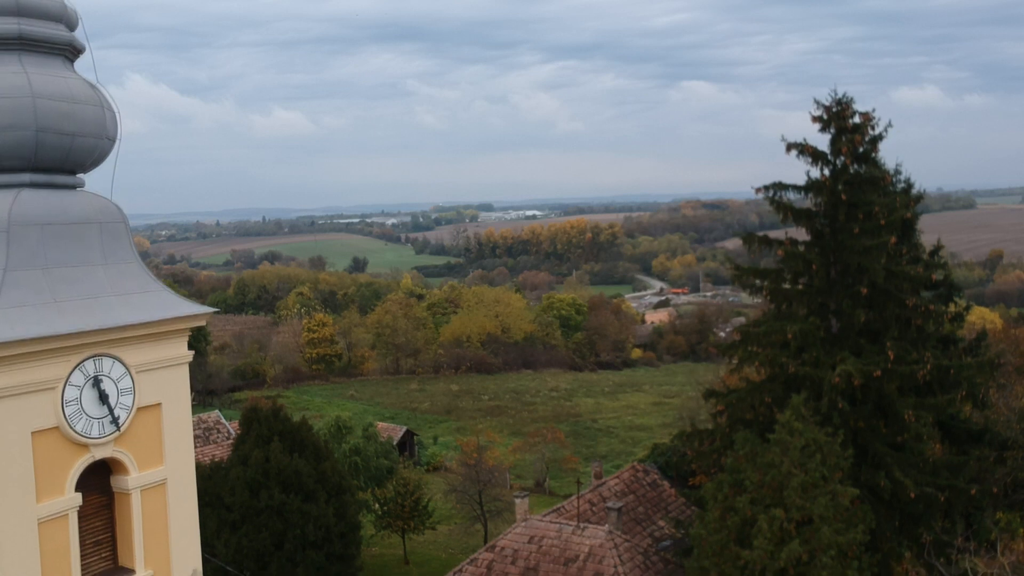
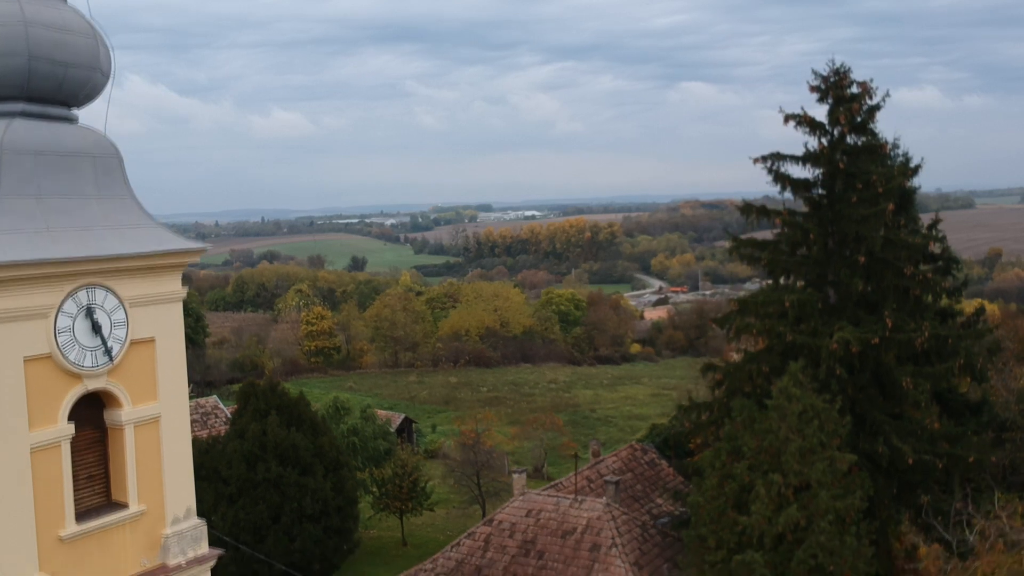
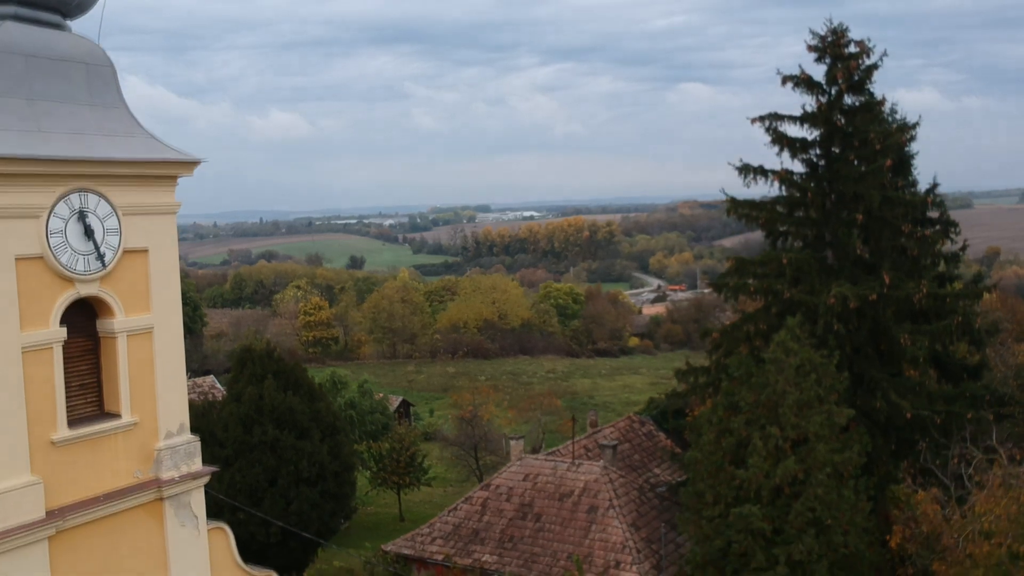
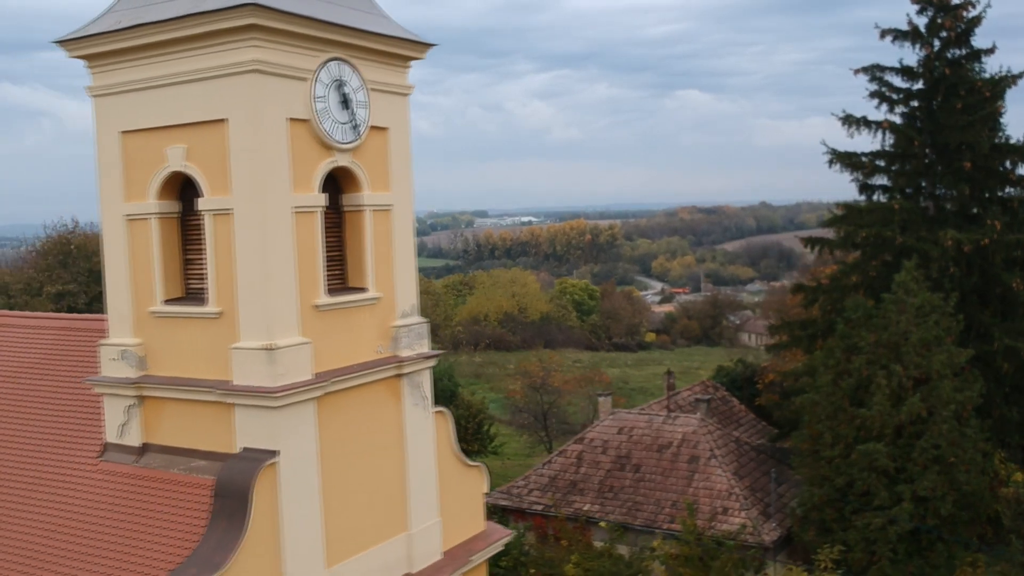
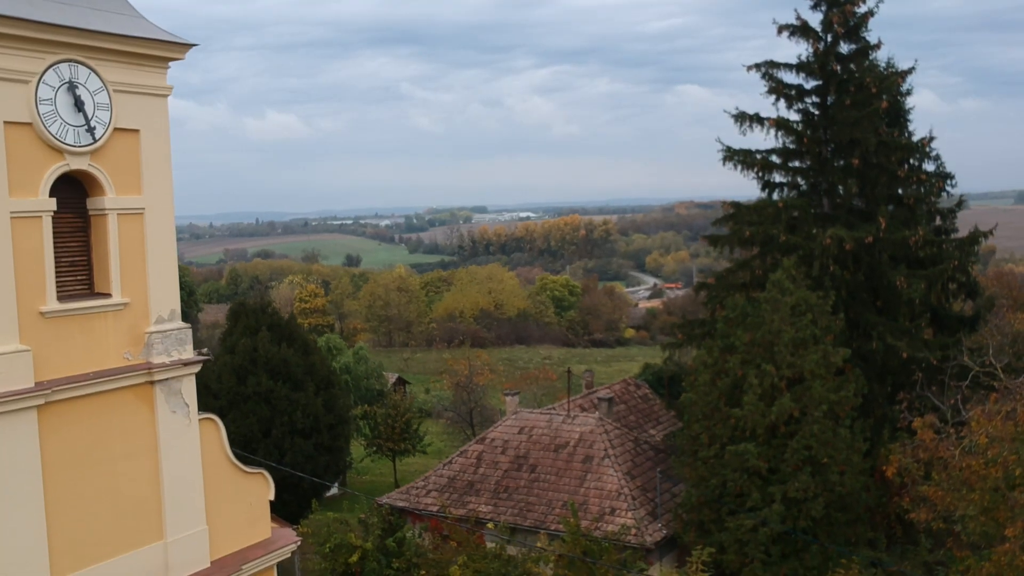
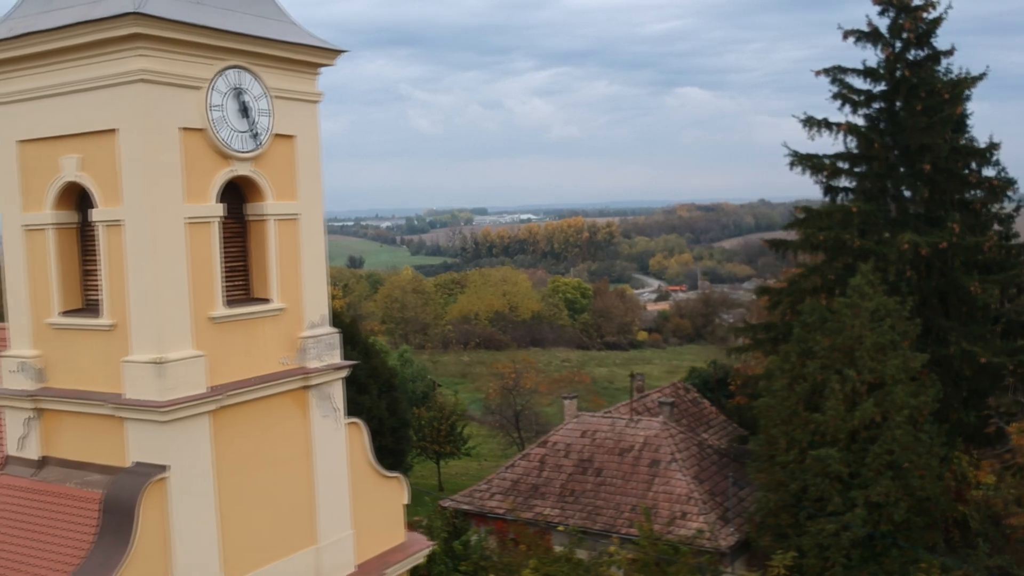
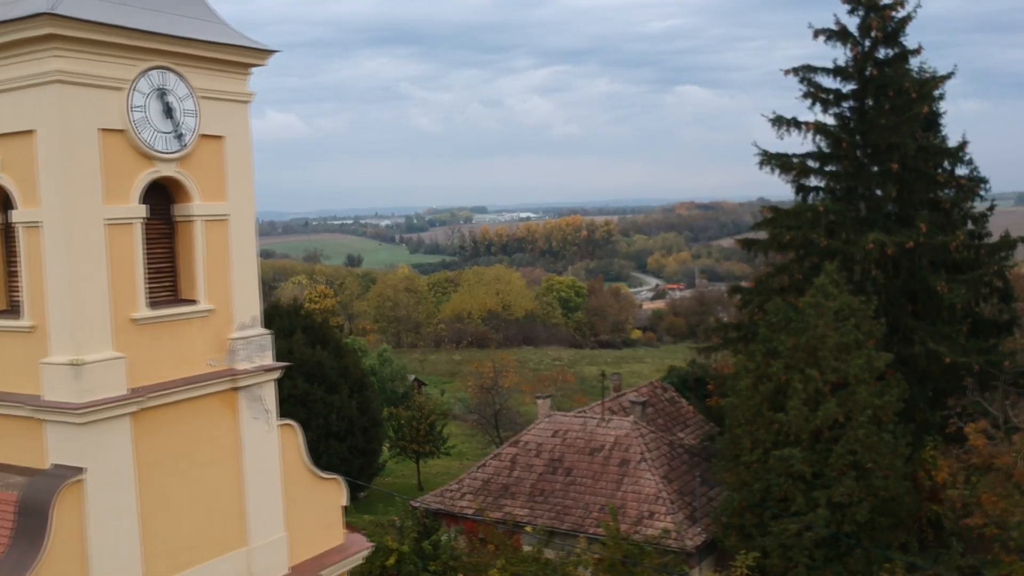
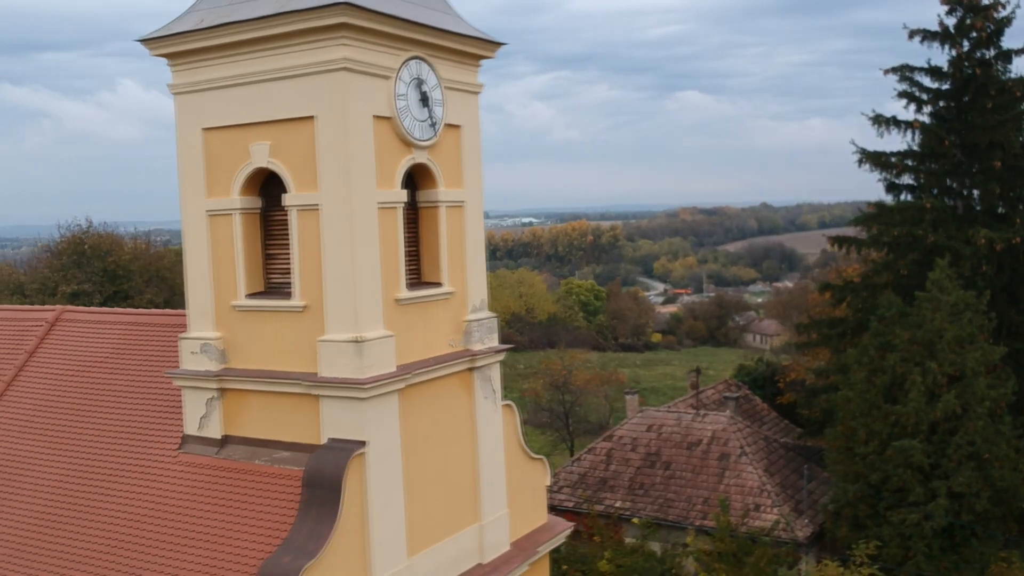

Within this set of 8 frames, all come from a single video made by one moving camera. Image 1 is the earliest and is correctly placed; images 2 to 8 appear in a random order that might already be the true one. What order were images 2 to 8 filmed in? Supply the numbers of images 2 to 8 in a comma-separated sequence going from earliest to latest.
2, 3, 5, 7, 6, 4, 8
